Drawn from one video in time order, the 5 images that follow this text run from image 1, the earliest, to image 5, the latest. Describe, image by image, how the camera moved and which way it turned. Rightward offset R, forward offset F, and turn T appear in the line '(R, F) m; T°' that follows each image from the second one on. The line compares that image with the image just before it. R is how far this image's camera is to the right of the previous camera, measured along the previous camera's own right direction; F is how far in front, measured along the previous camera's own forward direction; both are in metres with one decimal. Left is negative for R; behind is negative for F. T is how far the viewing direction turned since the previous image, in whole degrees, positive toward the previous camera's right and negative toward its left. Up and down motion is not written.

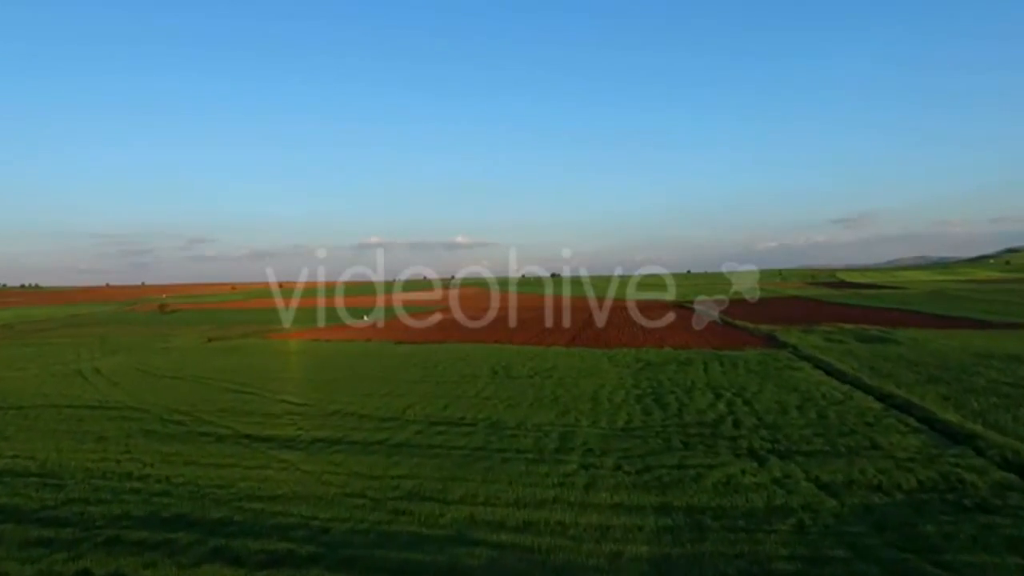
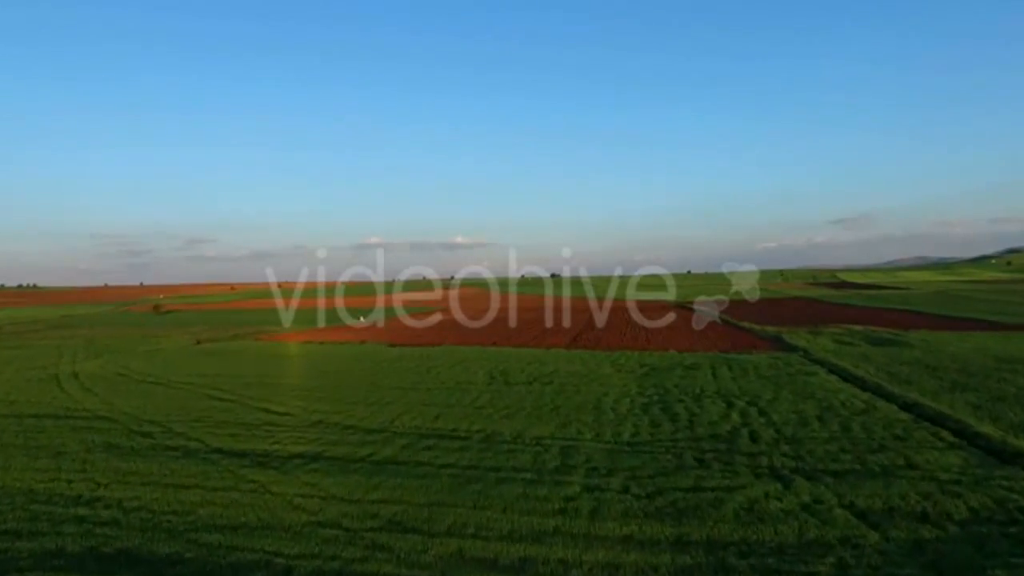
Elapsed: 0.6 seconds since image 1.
(+0.1, +1.3) m; 0°
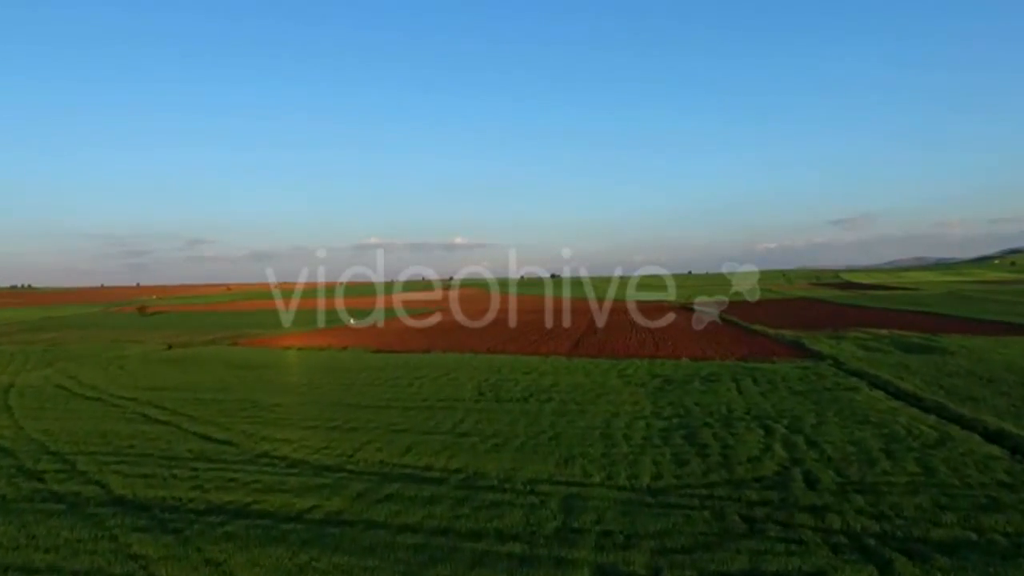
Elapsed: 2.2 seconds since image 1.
(+0.2, +3.3) m; 0°
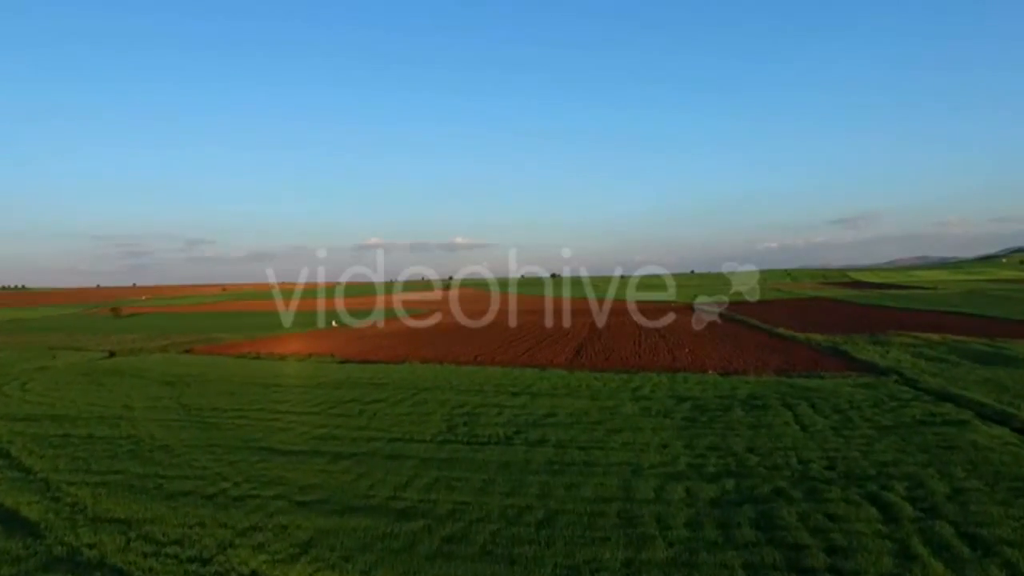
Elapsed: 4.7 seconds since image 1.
(+0.4, +5.6) m; 0°
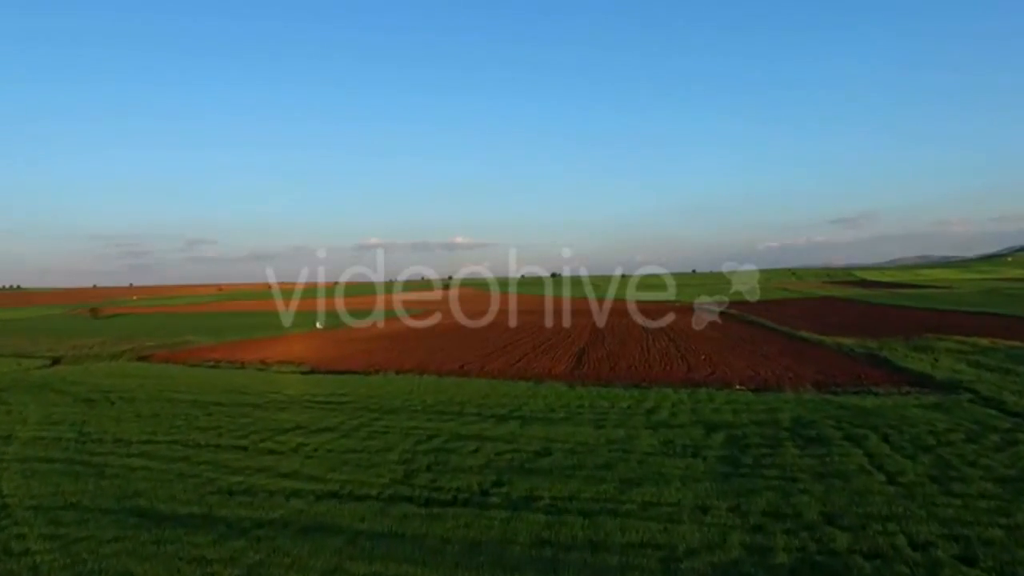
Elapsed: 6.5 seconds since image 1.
(+0.3, +4.2) m; 0°
